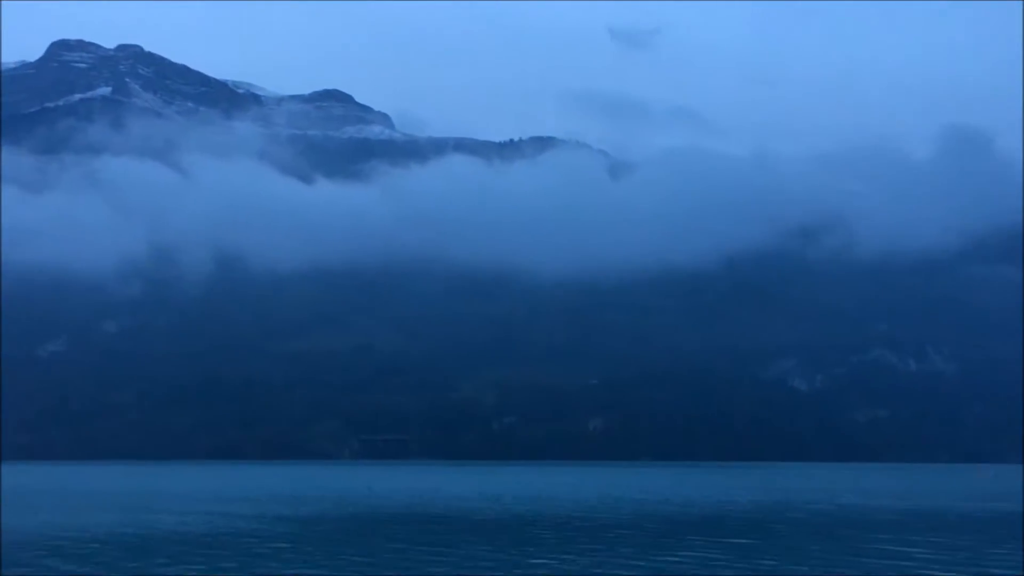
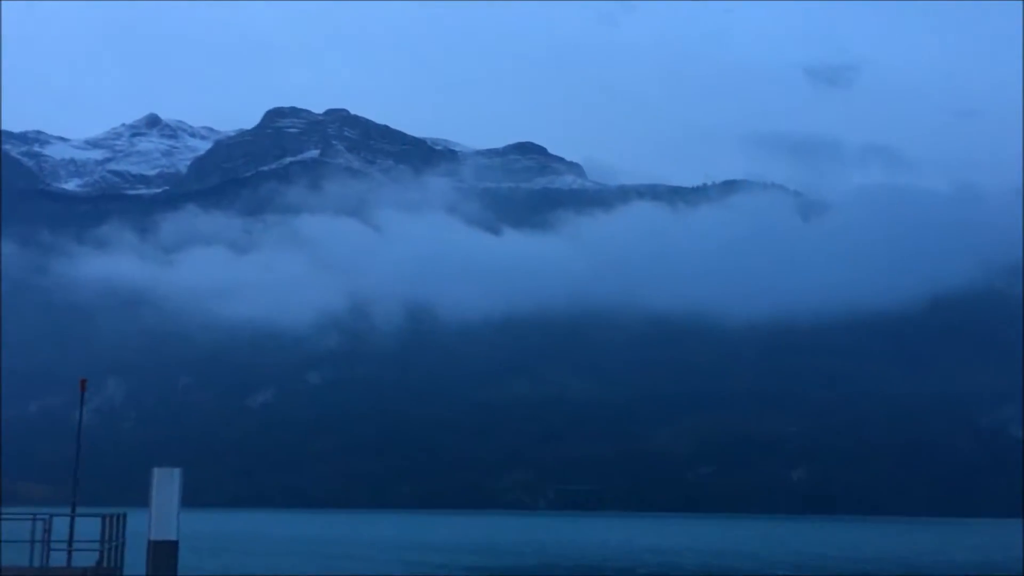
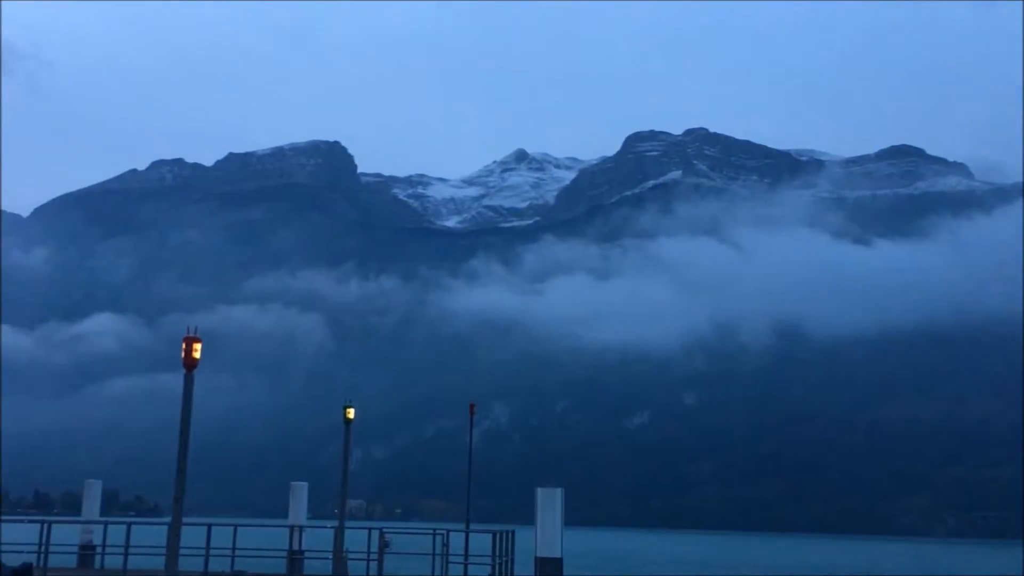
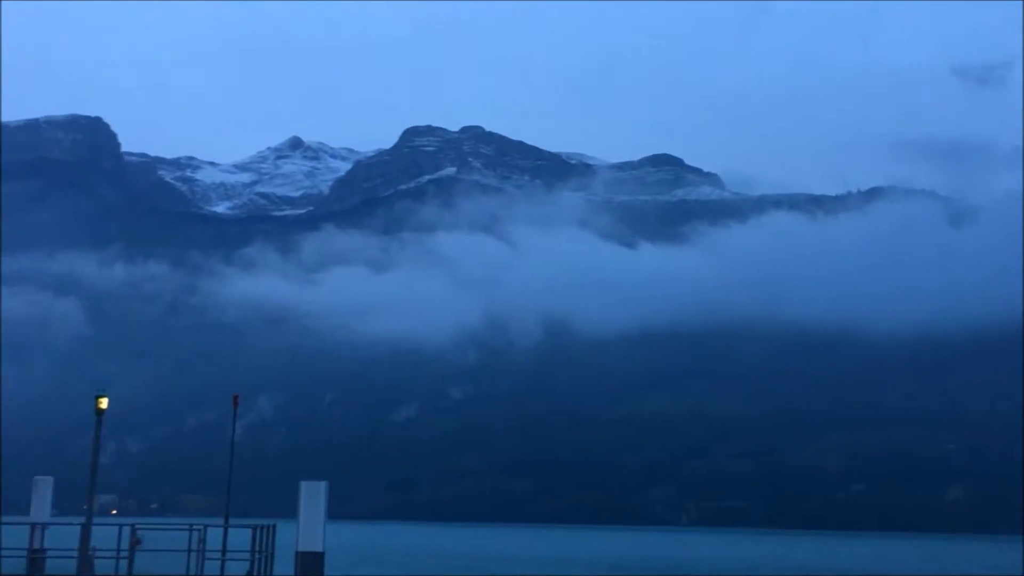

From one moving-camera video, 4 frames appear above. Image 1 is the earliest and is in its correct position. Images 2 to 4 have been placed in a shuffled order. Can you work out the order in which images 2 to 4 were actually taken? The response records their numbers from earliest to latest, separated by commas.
2, 4, 3
